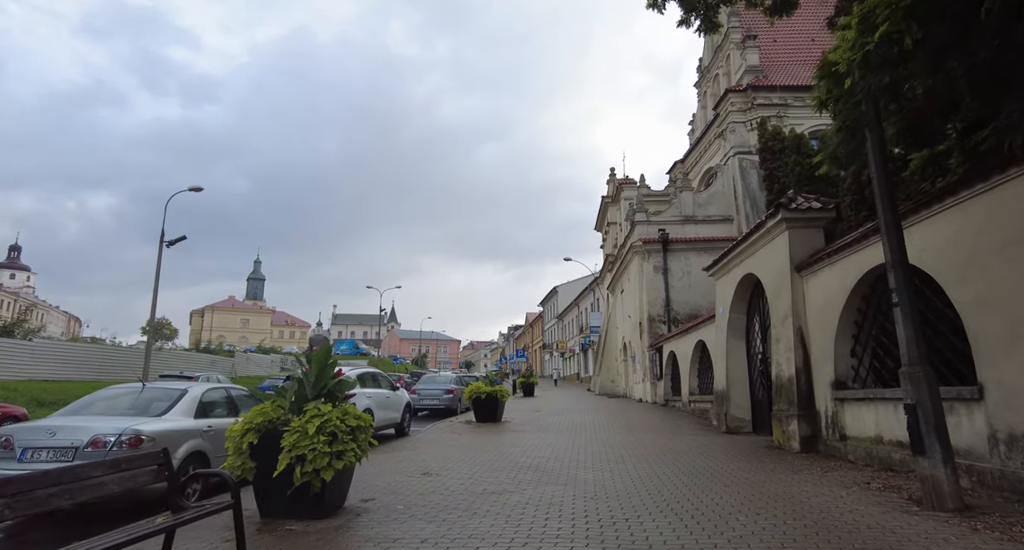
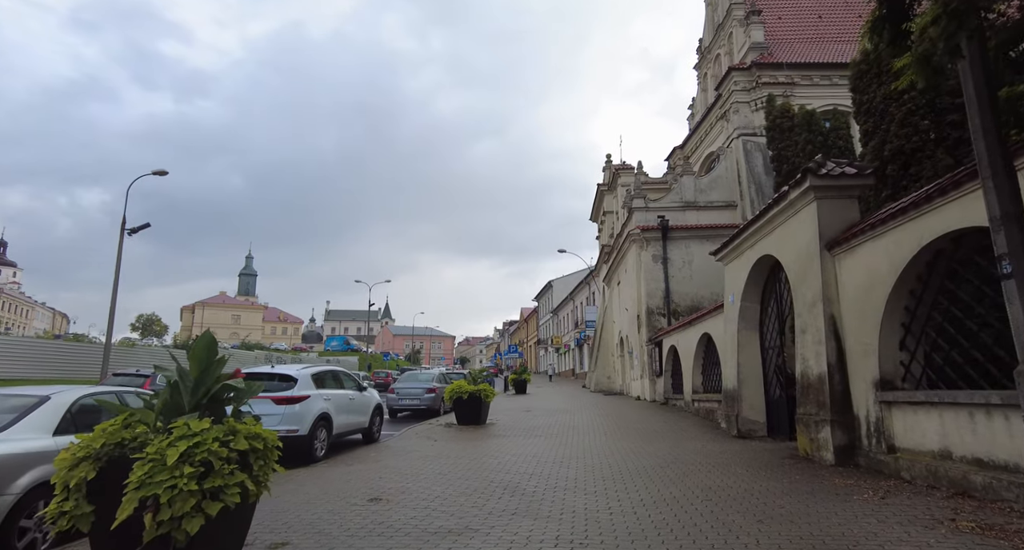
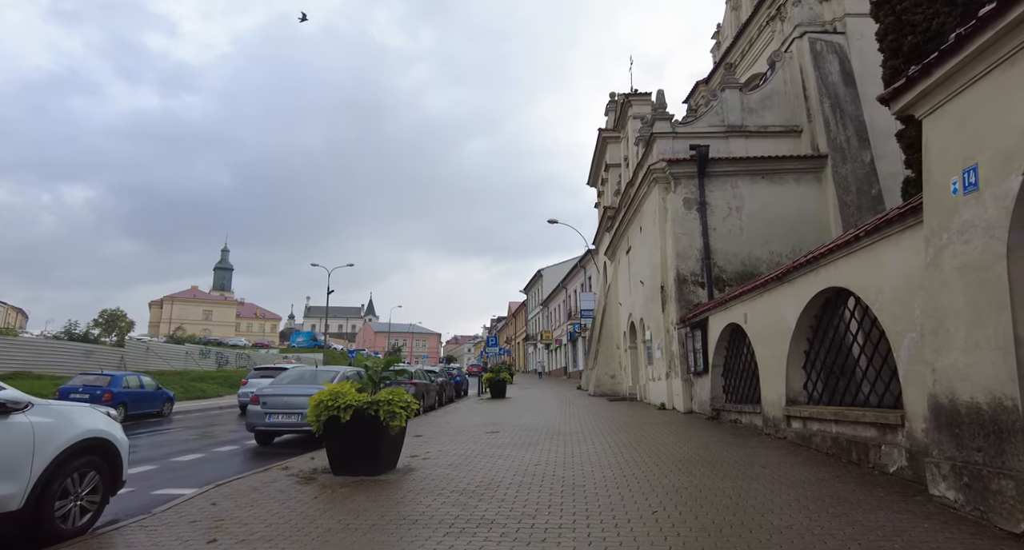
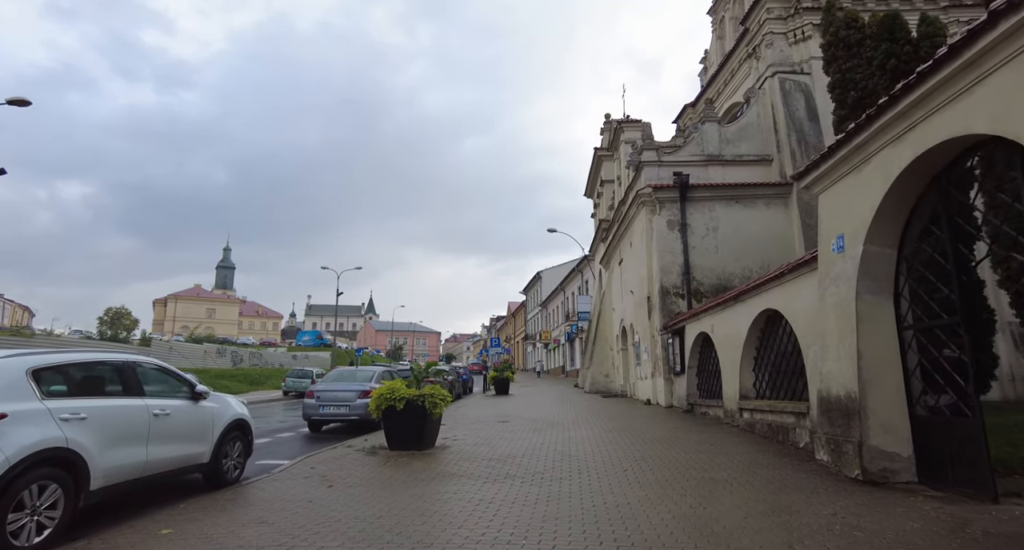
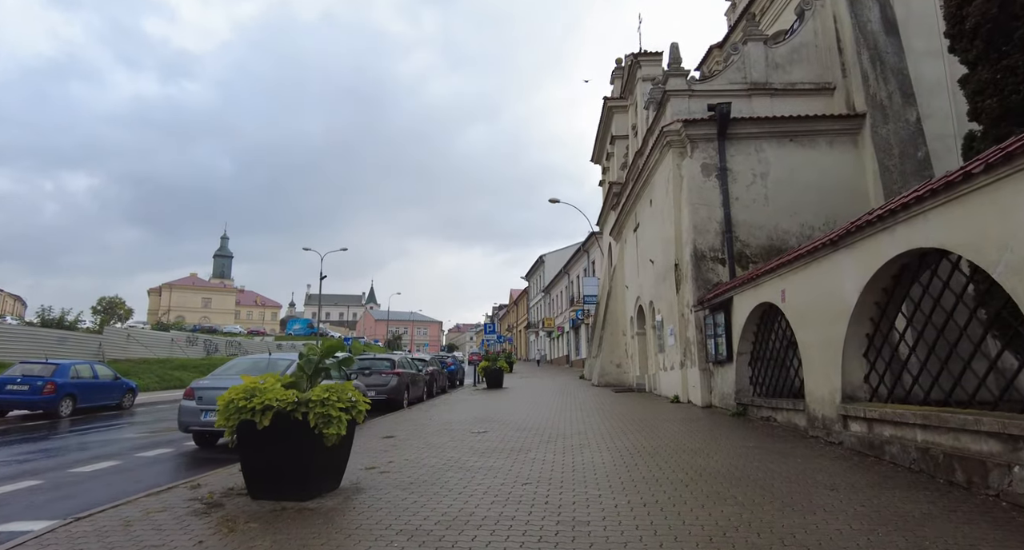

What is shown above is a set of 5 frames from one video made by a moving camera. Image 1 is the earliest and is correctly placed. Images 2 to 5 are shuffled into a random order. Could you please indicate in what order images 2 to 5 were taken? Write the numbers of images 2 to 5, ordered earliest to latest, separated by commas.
2, 4, 3, 5
